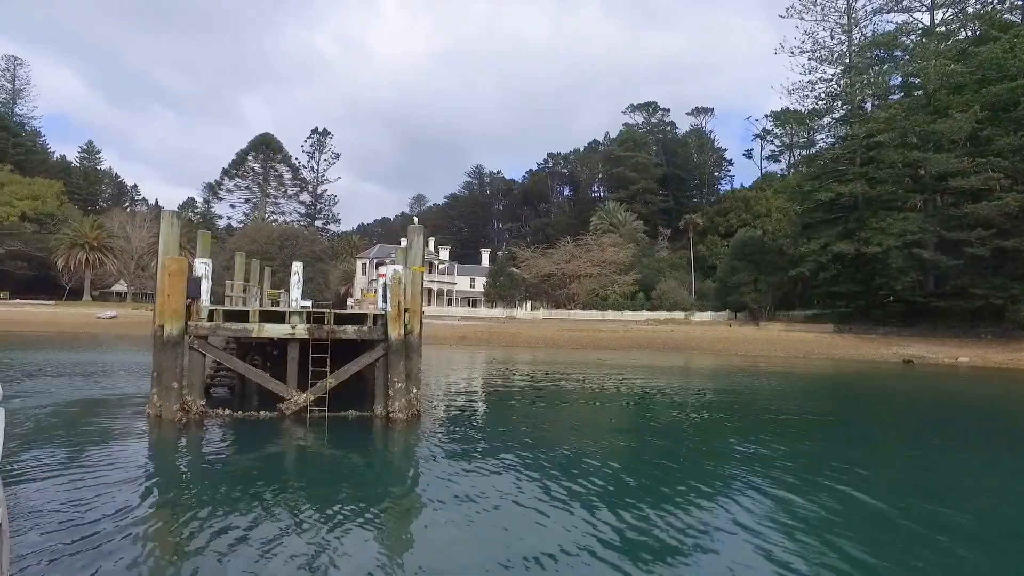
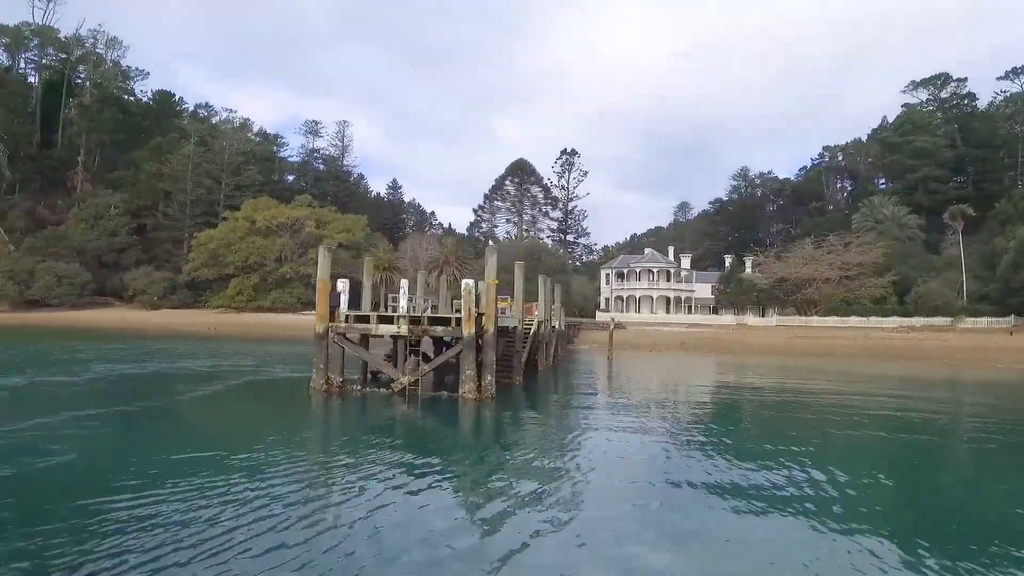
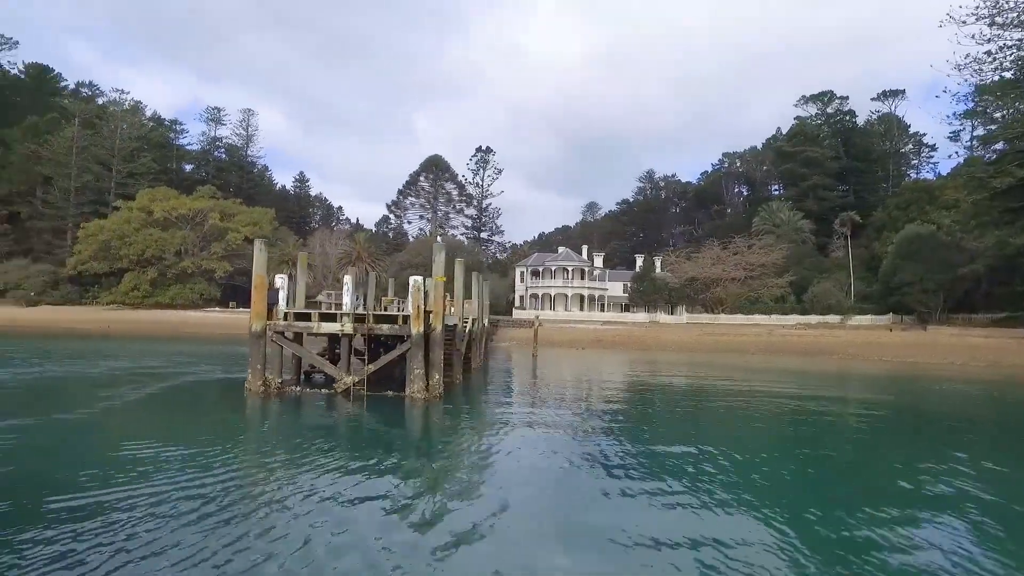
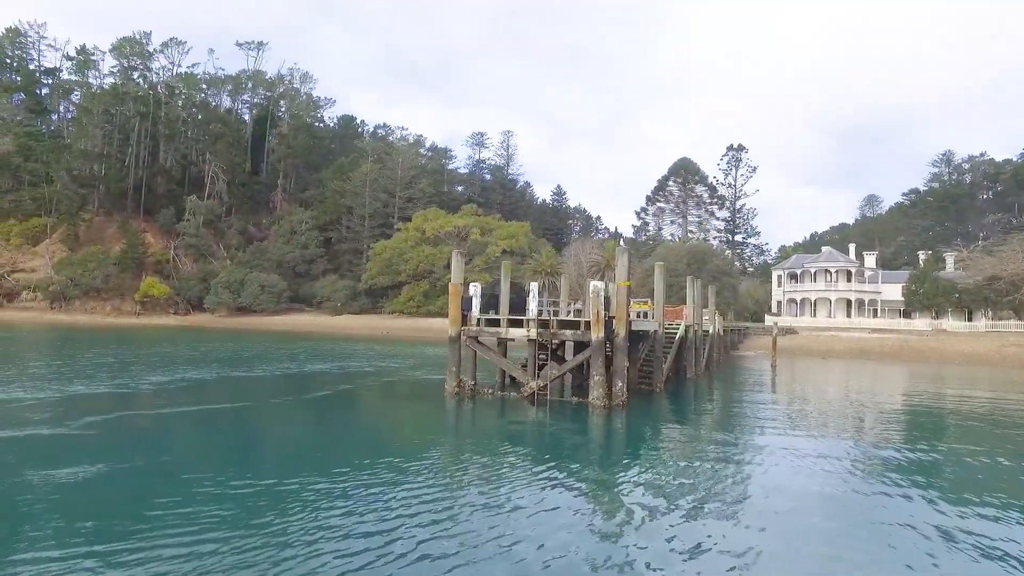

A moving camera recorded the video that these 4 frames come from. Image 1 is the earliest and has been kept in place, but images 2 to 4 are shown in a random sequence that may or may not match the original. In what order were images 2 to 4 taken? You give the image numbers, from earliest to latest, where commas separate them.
3, 2, 4
